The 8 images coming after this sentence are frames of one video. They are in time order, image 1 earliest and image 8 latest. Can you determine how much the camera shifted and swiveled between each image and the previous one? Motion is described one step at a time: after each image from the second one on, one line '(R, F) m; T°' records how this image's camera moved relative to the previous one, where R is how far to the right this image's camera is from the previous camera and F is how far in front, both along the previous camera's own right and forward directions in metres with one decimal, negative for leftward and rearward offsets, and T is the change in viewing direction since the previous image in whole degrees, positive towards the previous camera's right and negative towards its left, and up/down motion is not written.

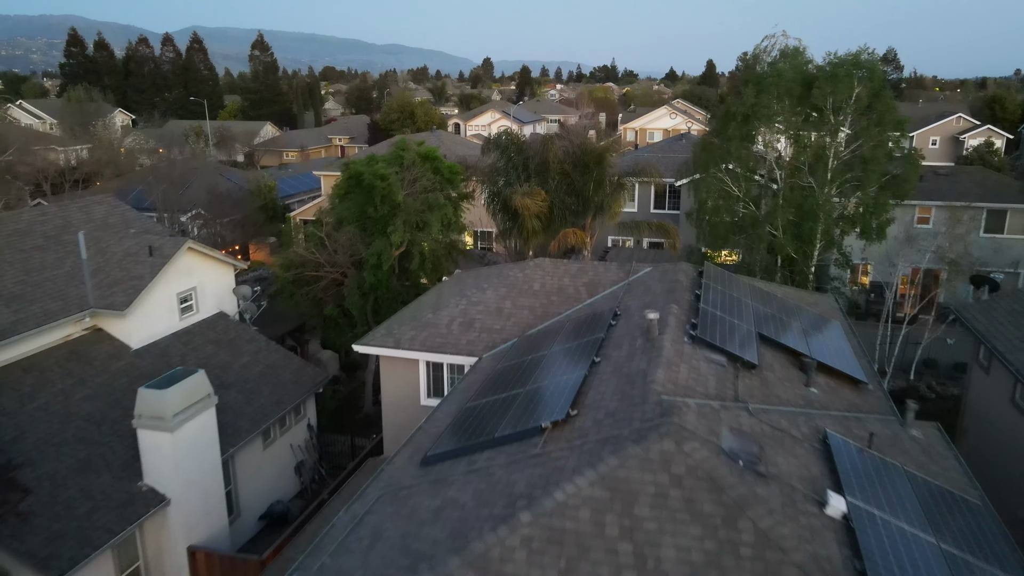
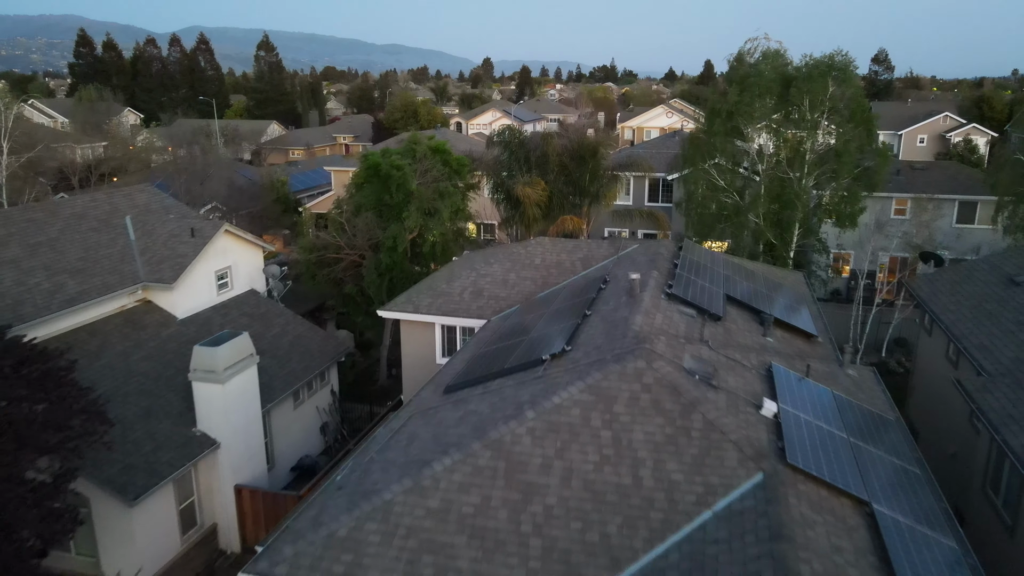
(-0.1, -1.9) m; 0°
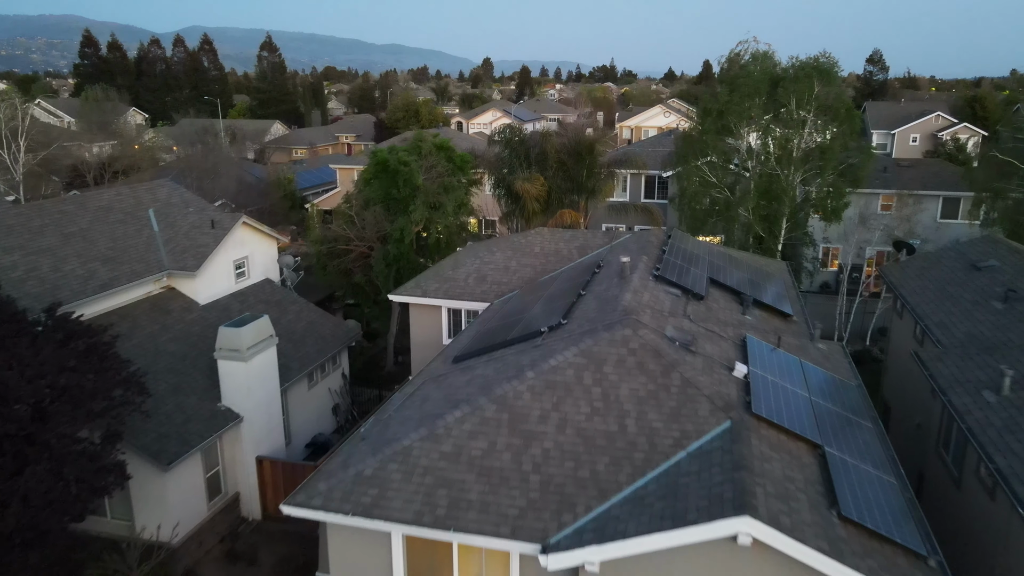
(0.0, -1.1) m; 0°
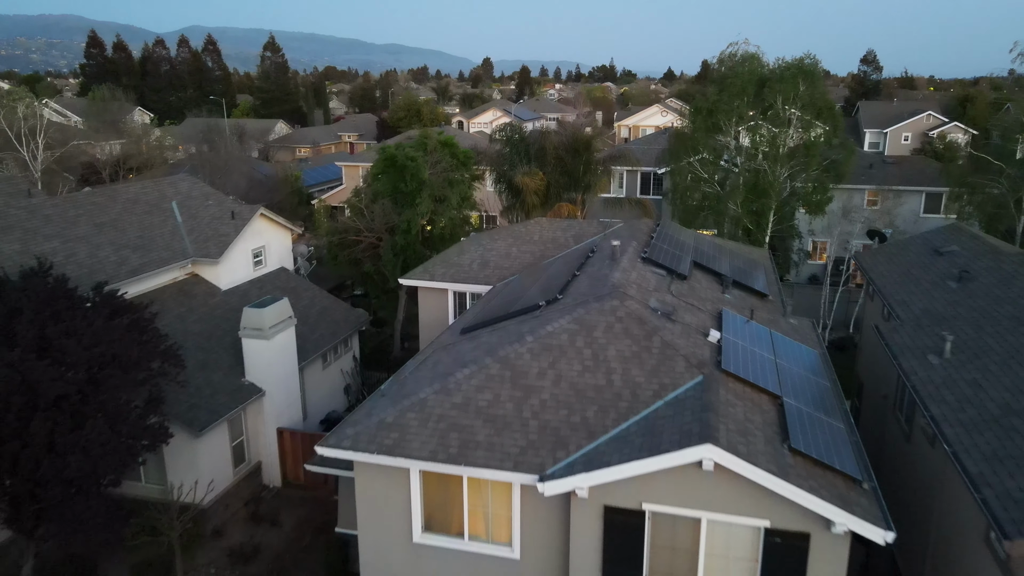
(0.0, -1.3) m; 0°
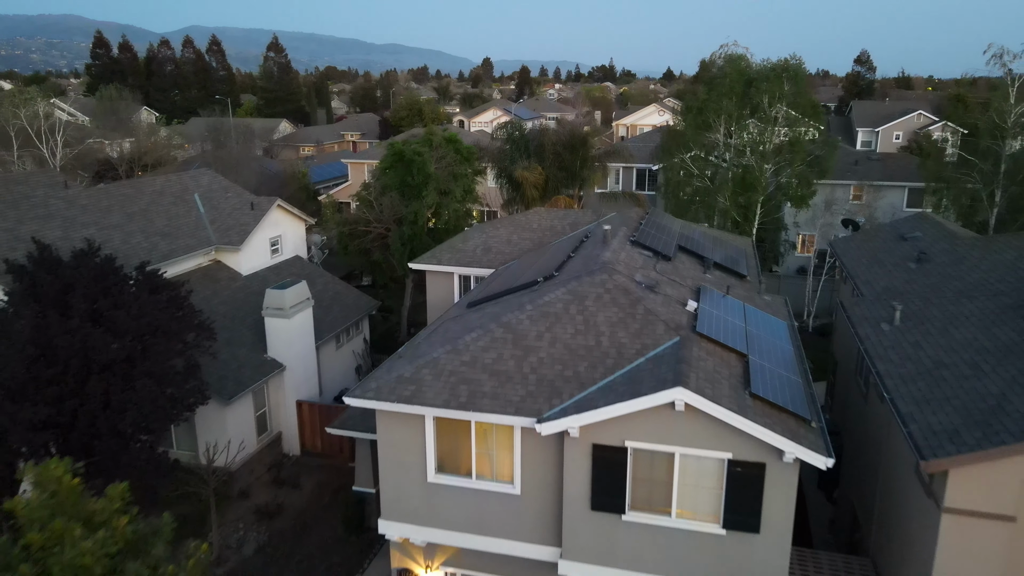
(0.0, -1.5) m; 0°
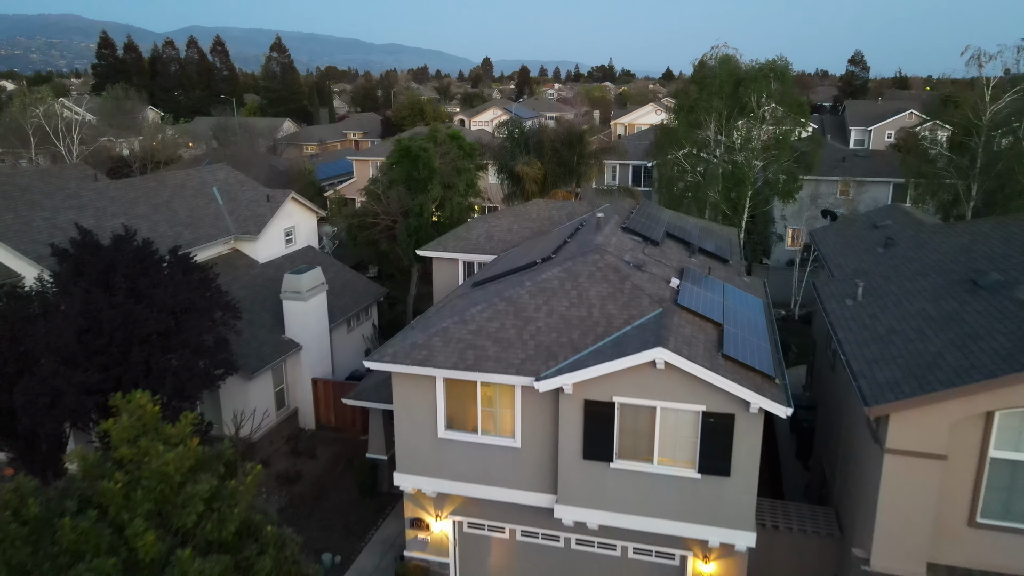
(0.0, -1.4) m; 0°
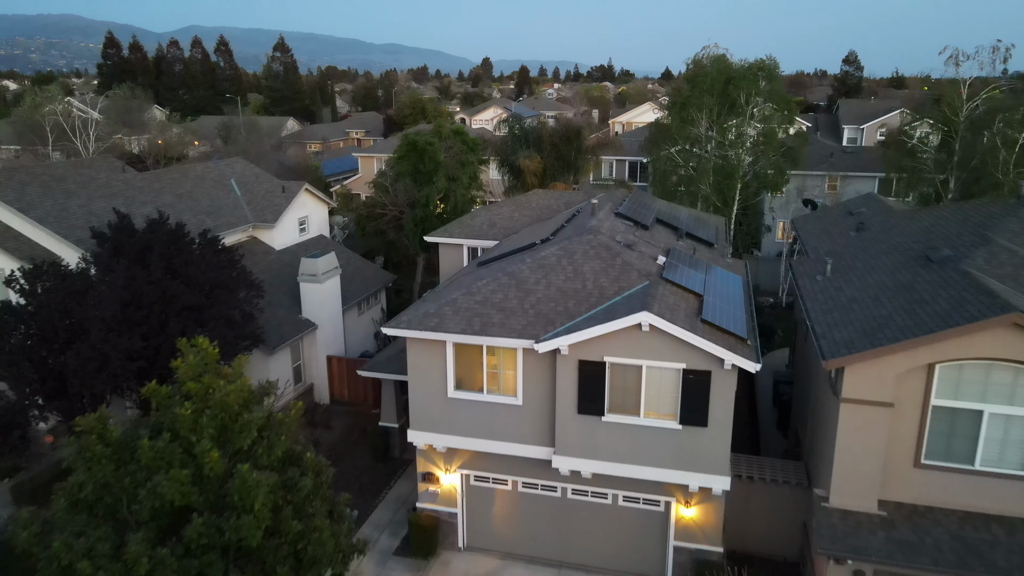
(-0.1, -1.4) m; 0°
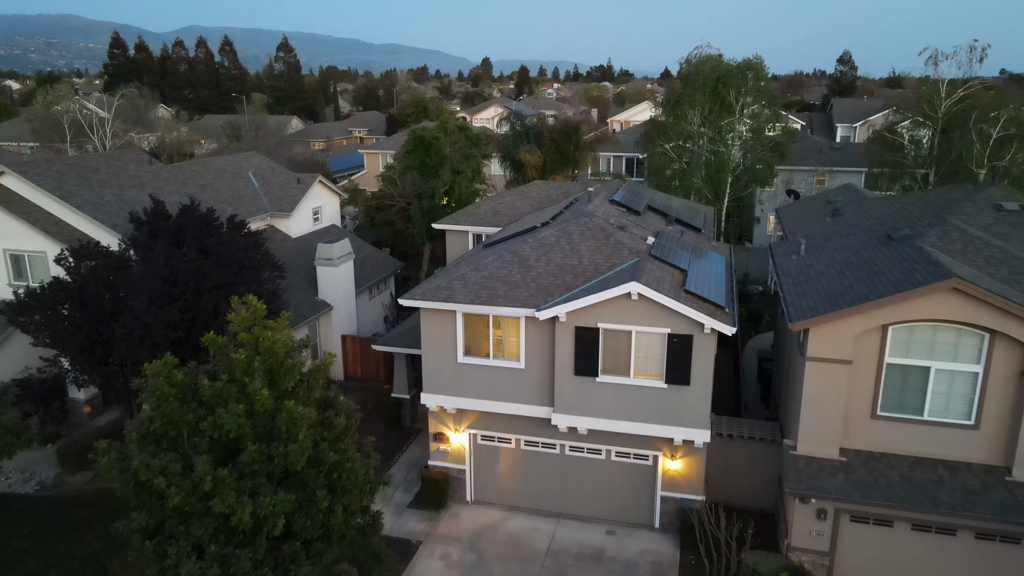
(-0.1, -1.5) m; 0°
